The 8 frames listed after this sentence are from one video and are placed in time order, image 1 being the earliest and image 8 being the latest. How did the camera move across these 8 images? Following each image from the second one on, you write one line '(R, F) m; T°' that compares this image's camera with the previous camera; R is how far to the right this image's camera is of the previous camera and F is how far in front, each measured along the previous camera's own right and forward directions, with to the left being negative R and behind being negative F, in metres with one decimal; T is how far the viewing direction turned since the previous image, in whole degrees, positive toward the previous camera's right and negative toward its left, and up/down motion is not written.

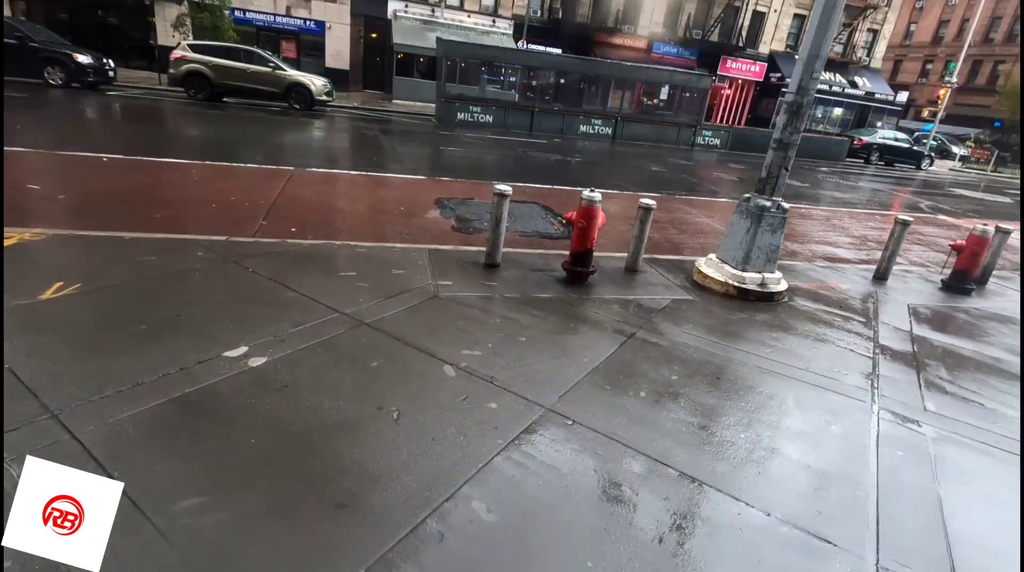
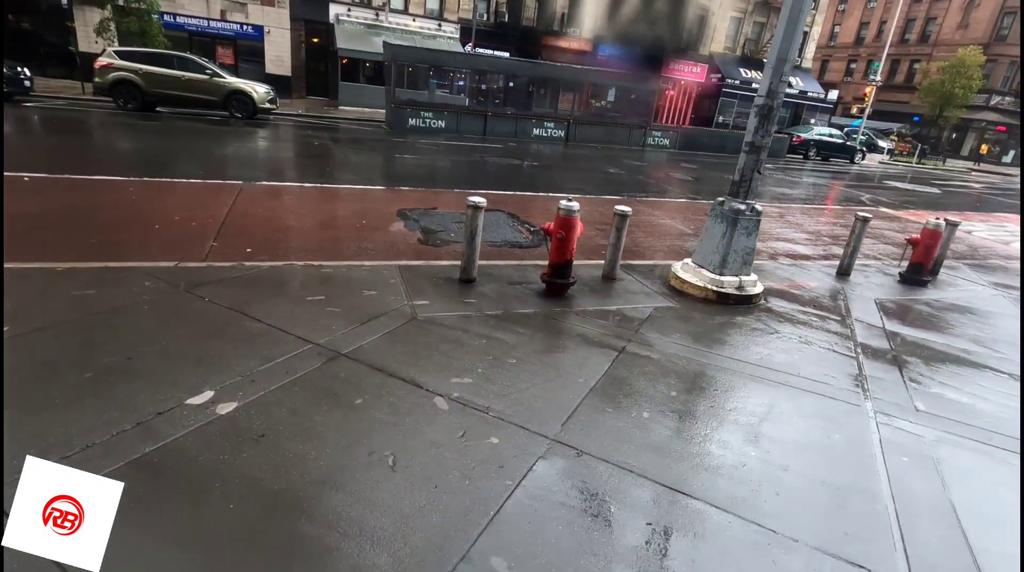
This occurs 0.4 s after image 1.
(-0.2, +0.2) m; +5°
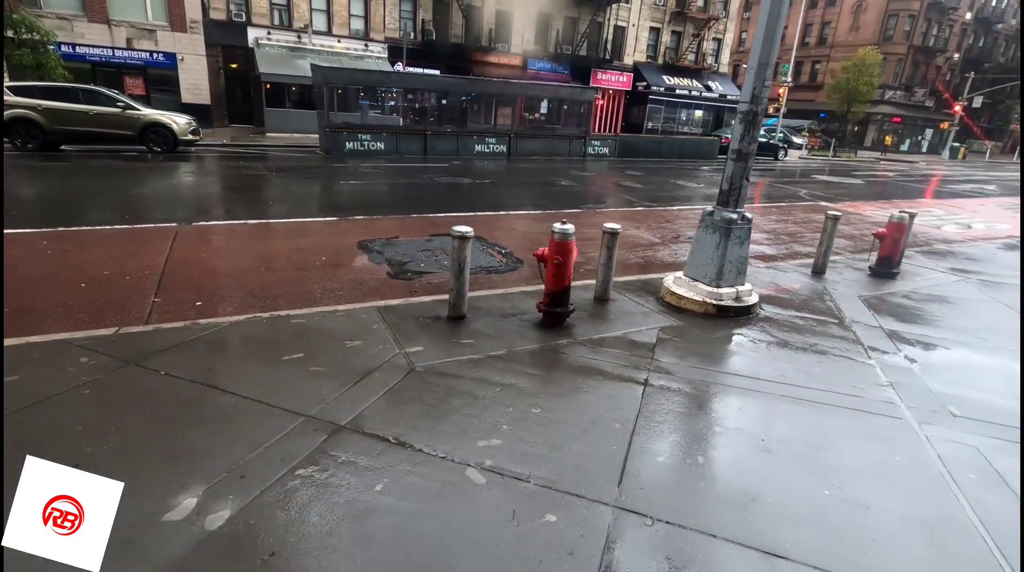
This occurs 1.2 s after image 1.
(-0.5, +0.4) m; +6°
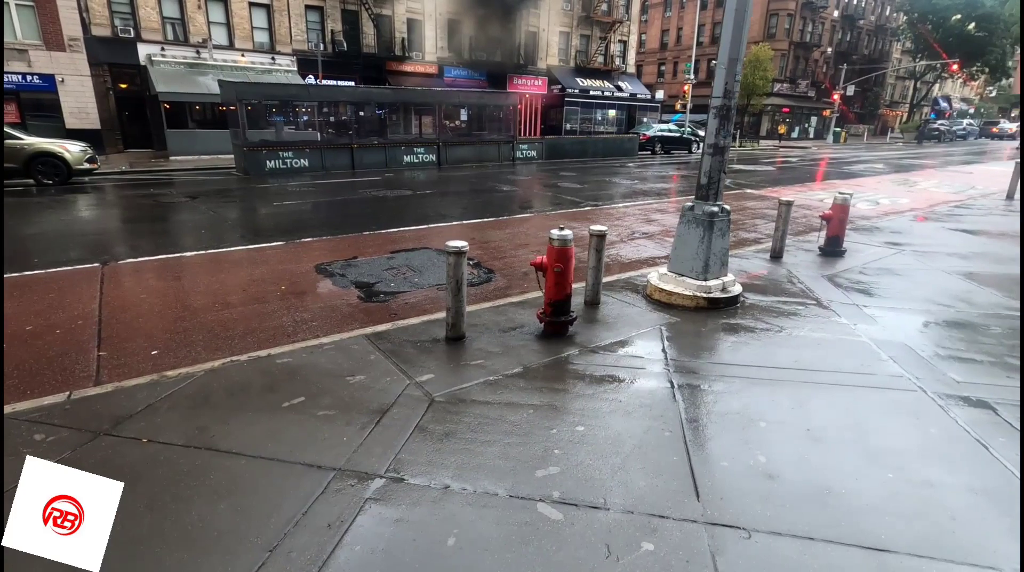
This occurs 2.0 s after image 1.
(-0.6, +0.3) m; +8°
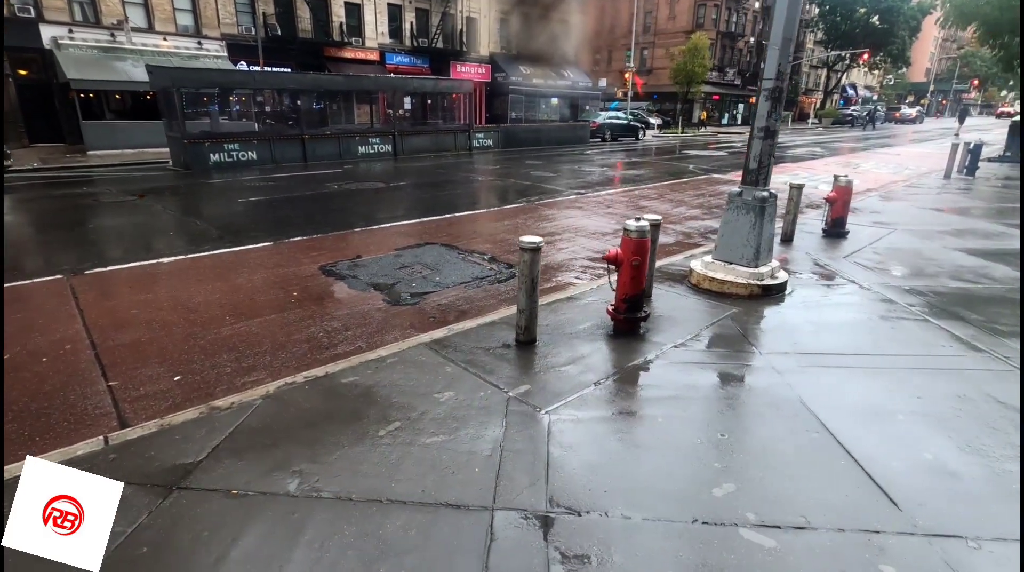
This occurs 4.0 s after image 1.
(-1.1, +0.4) m; +7°
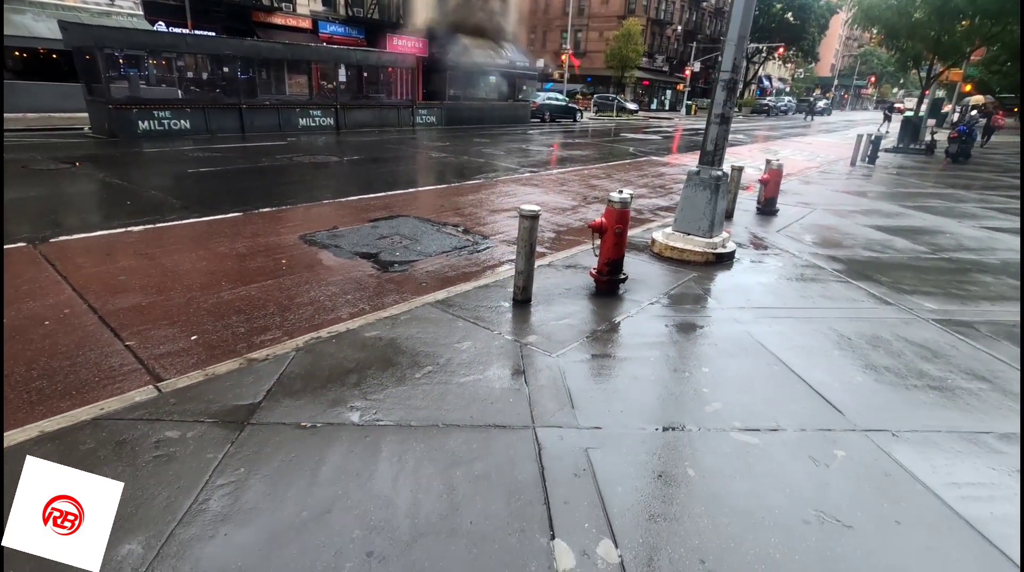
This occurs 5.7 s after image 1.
(-0.6, -0.4) m; +7°
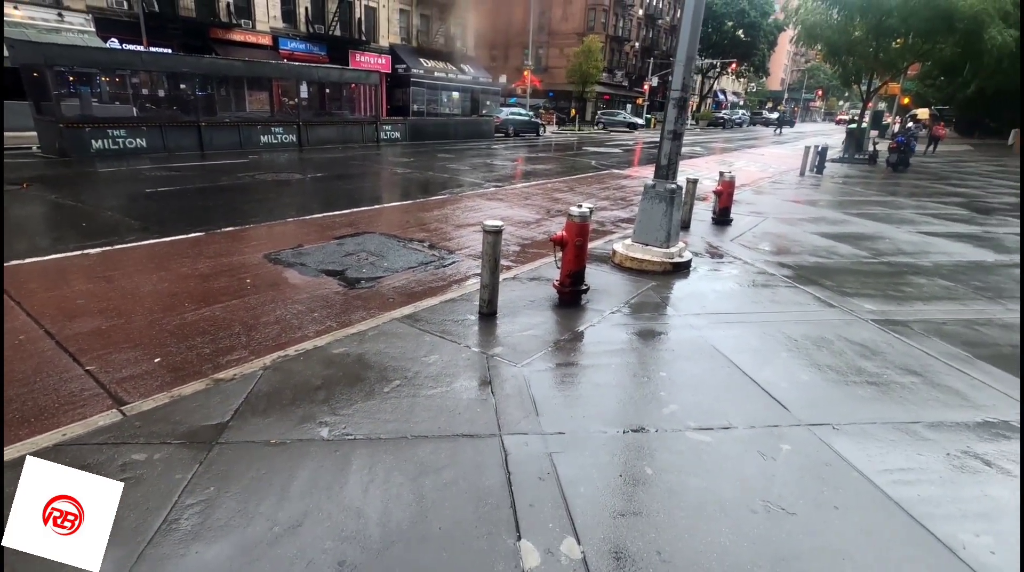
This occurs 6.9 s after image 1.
(0.0, -0.1) m; +3°
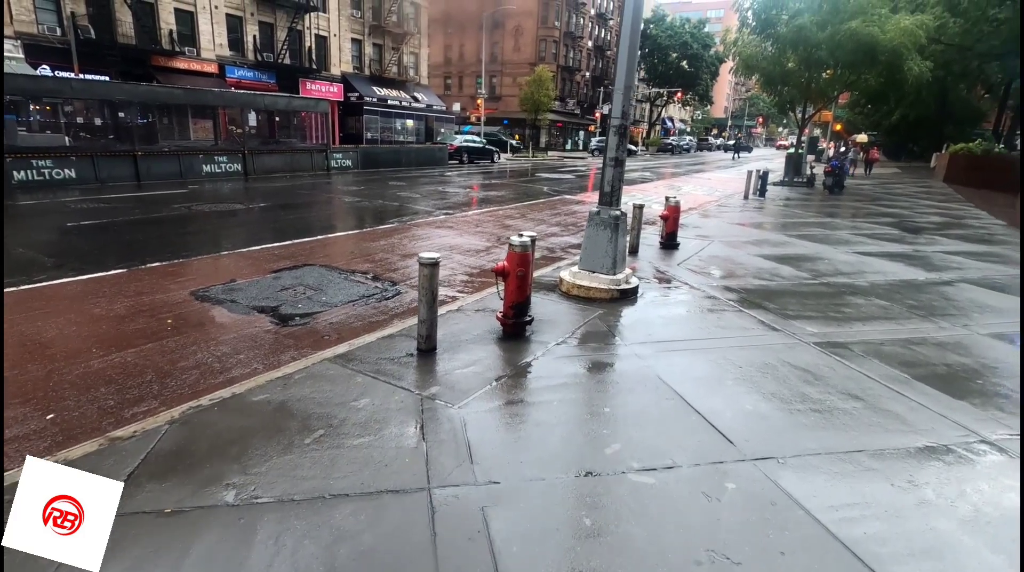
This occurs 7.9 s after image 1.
(+0.2, +0.2) m; +4°
